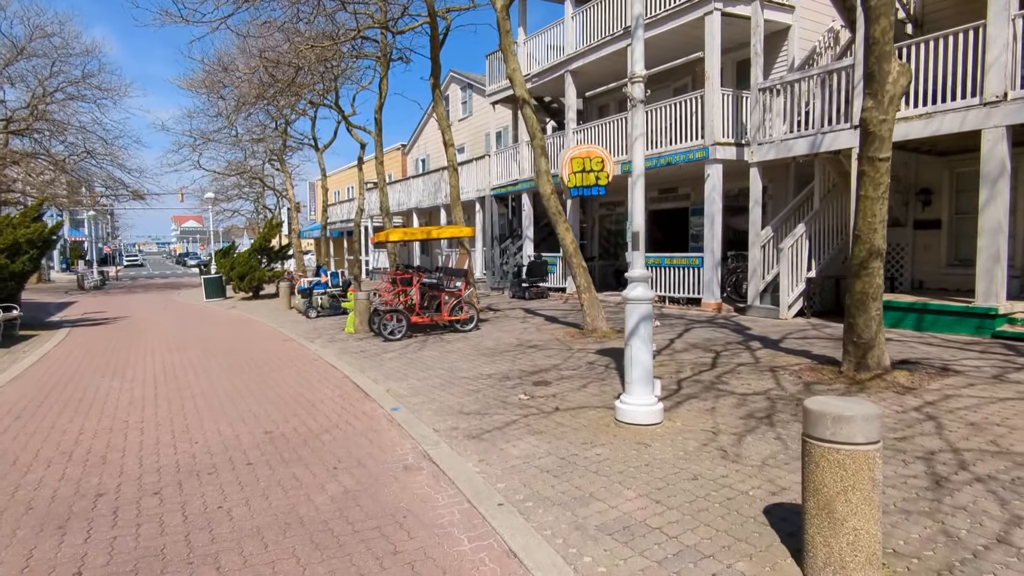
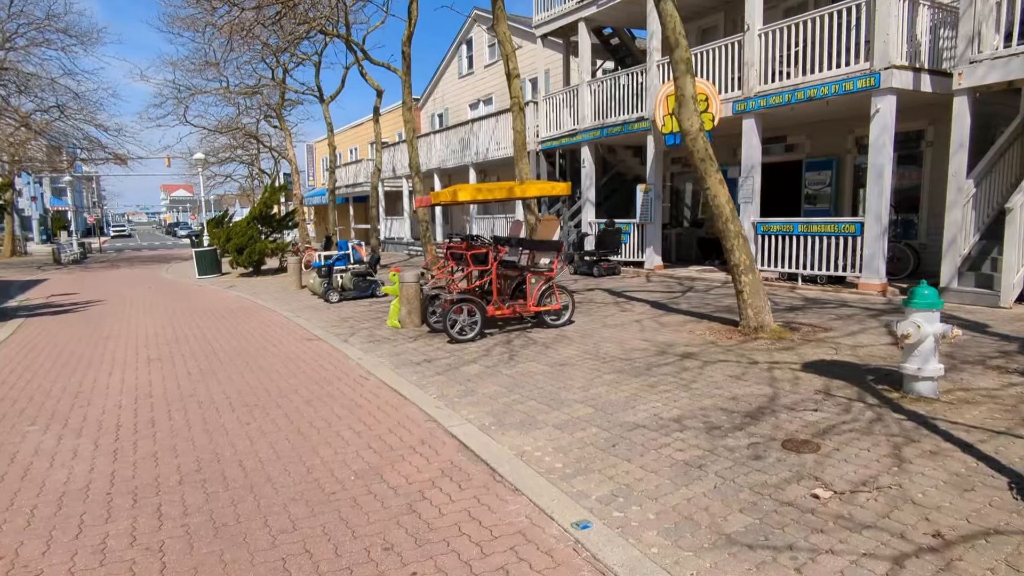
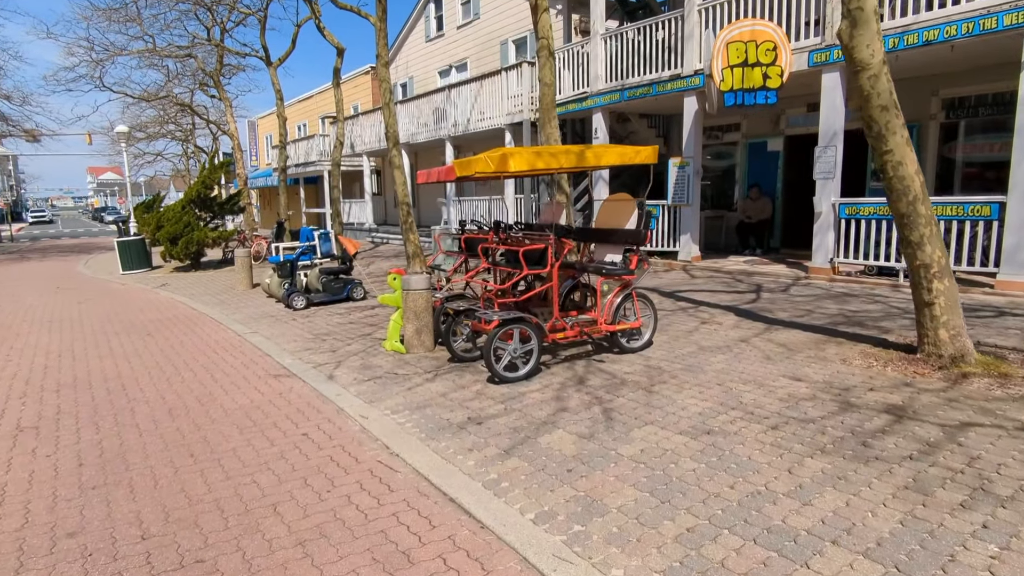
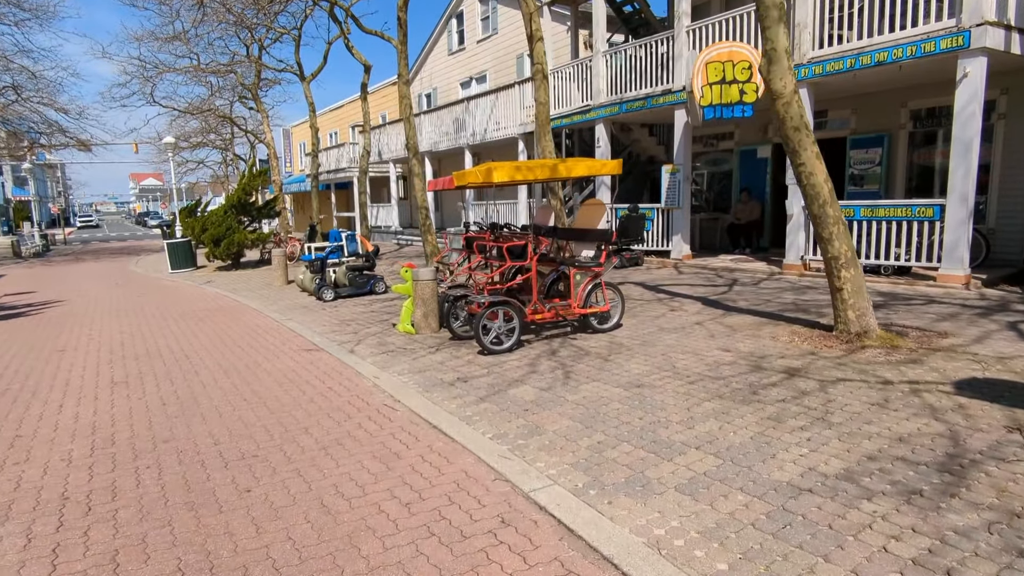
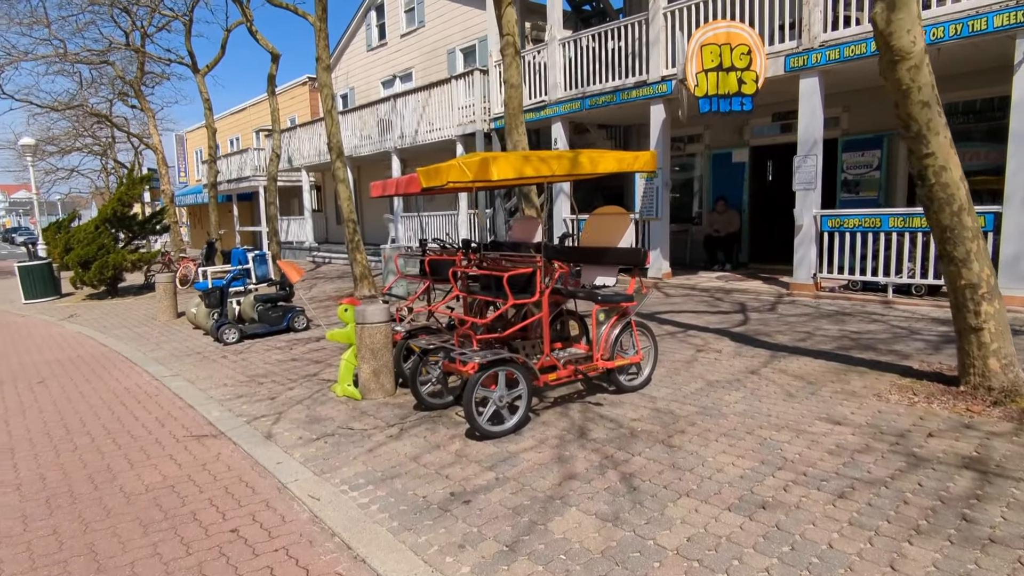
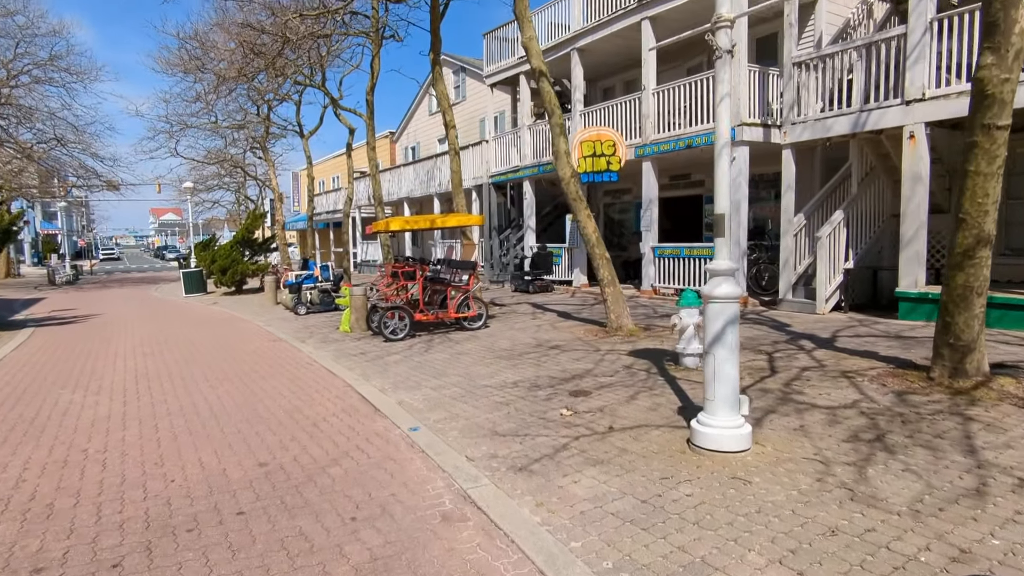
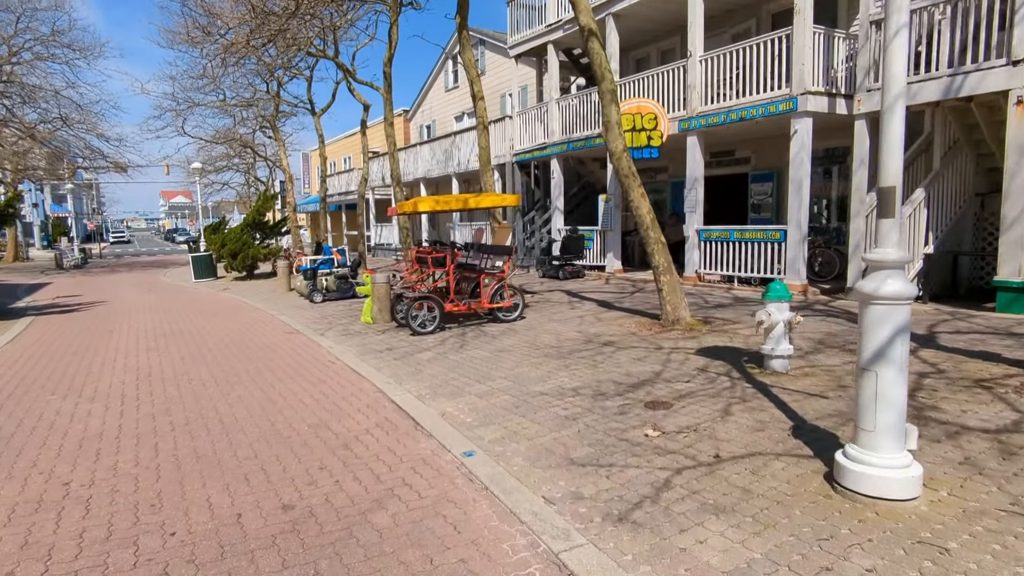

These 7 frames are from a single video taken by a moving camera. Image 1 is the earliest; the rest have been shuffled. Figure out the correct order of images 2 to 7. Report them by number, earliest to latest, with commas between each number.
6, 7, 2, 4, 3, 5
